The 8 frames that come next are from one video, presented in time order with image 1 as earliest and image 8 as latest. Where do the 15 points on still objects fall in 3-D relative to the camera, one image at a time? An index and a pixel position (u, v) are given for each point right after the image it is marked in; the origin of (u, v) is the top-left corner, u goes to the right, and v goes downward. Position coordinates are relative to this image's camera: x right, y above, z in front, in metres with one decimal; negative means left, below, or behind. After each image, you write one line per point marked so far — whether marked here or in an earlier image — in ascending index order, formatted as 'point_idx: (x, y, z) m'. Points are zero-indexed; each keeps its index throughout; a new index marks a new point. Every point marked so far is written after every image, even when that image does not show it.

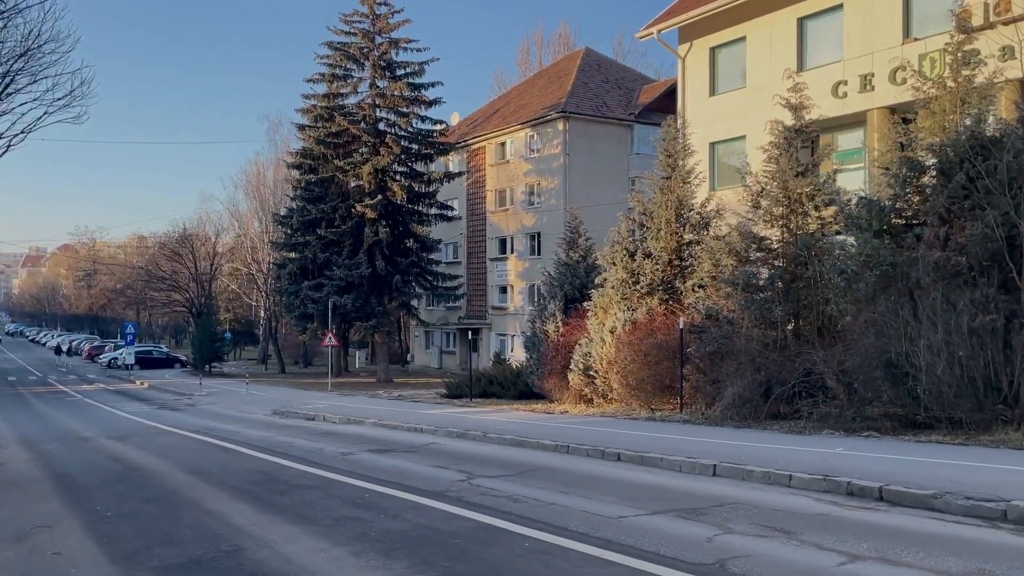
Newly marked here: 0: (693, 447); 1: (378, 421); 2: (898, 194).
0: (+2.7, -2.2, +11.5) m
1: (-3.0, -3.0, +19.1) m
2: (+7.2, +1.7, +15.2) m
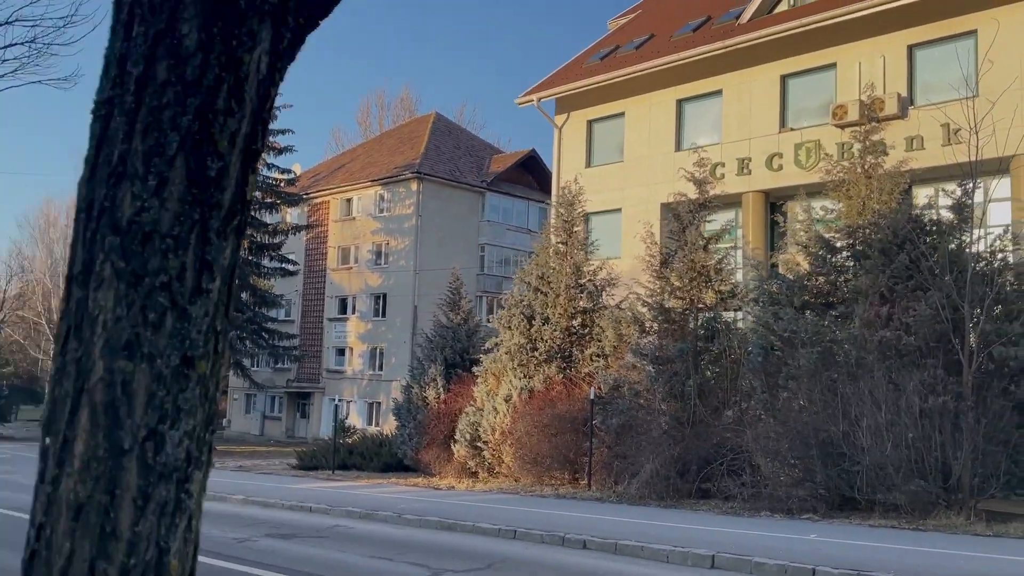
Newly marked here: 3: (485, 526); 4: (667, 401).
0: (+2.0, -3.1, +10.4) m
1: (-5.3, -4.1, +16.5) m
2: (+5.8, +0.3, +15.4) m
3: (-0.3, -3.4, +11.7) m
4: (+3.2, -2.3, +16.9) m
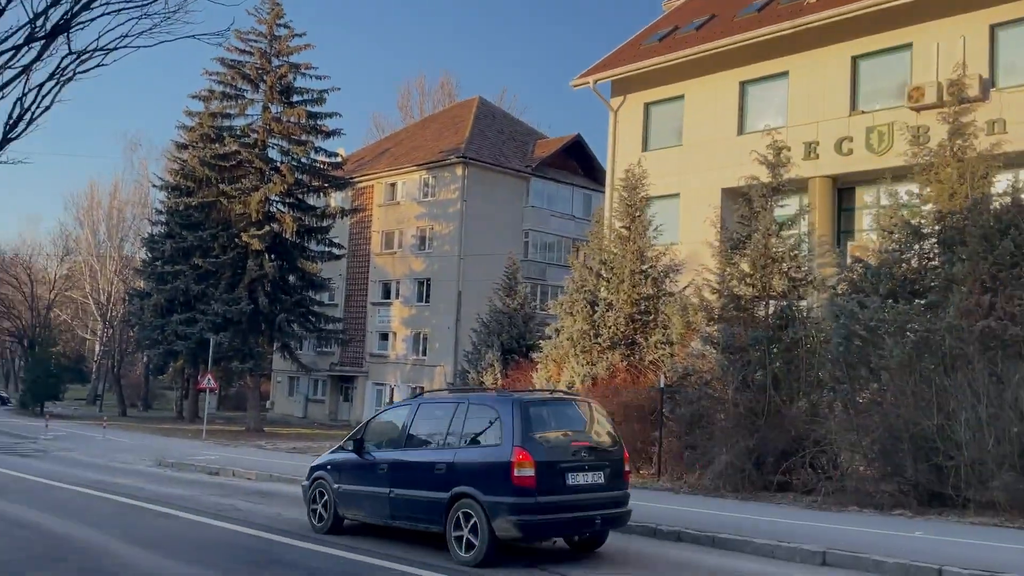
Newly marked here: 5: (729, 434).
0: (+3.1, -2.9, +10.0) m
1: (-3.9, -3.8, +16.4) m
2: (+7.1, +0.5, +14.8) m
3: (+0.8, -3.1, +11.4) m
4: (+4.5, -2.0, +16.4) m
5: (+4.3, -2.8, +16.0) m
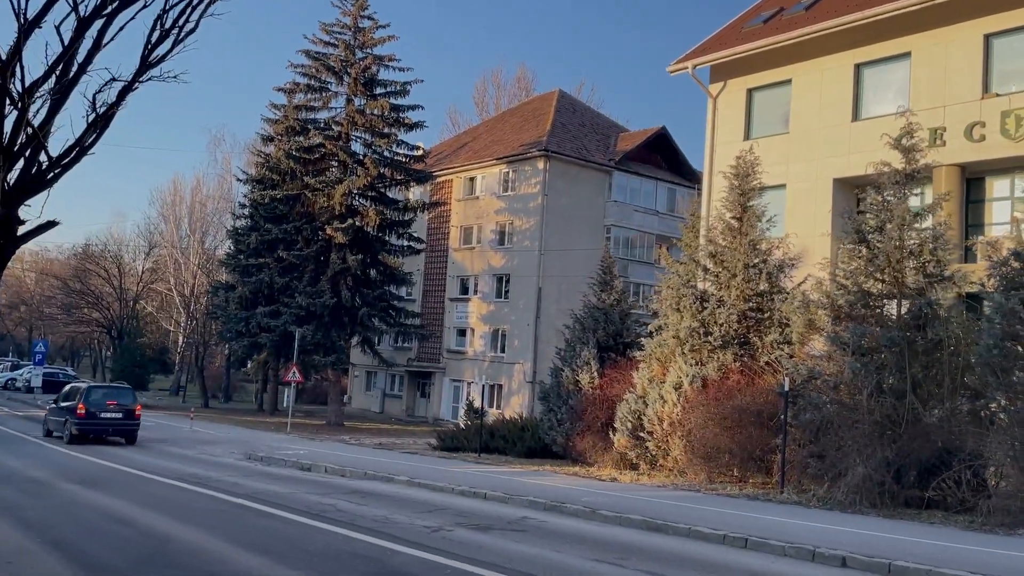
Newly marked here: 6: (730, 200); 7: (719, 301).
0: (+4.6, -2.8, +8.7) m
1: (-1.9, -3.6, +15.6) m
2: (+9.0, +0.6, +13.1) m
3: (+2.4, -3.0, +10.3) m
4: (+6.5, -1.9, +15.0) m
5: (+6.2, -2.7, +14.6) m
6: (+5.1, +2.1, +19.4) m
7: (+4.7, -0.3, +18.9) m
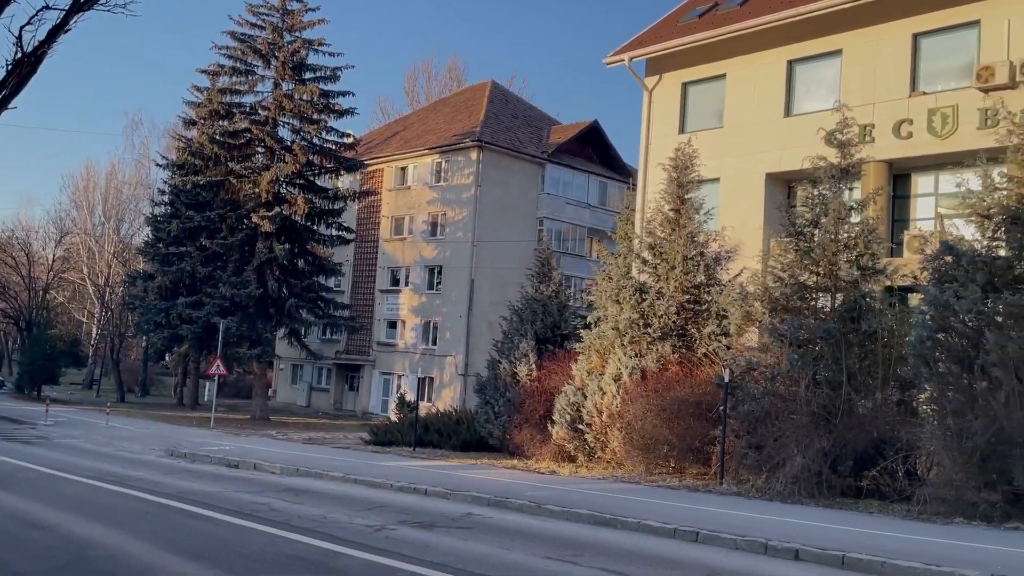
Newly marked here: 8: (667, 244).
0: (+4.1, -2.7, +8.7) m
1: (-3.0, -3.4, +15.1) m
2: (+8.1, +0.7, +13.5) m
3: (+1.7, -2.9, +10.1) m
4: (+5.4, -1.8, +15.1) m
5: (+5.2, -2.6, +14.7) m
6: (+3.7, +2.3, +19.4) m
7: (+3.3, -0.1, +18.9) m
8: (+3.6, +1.0, +19.1) m
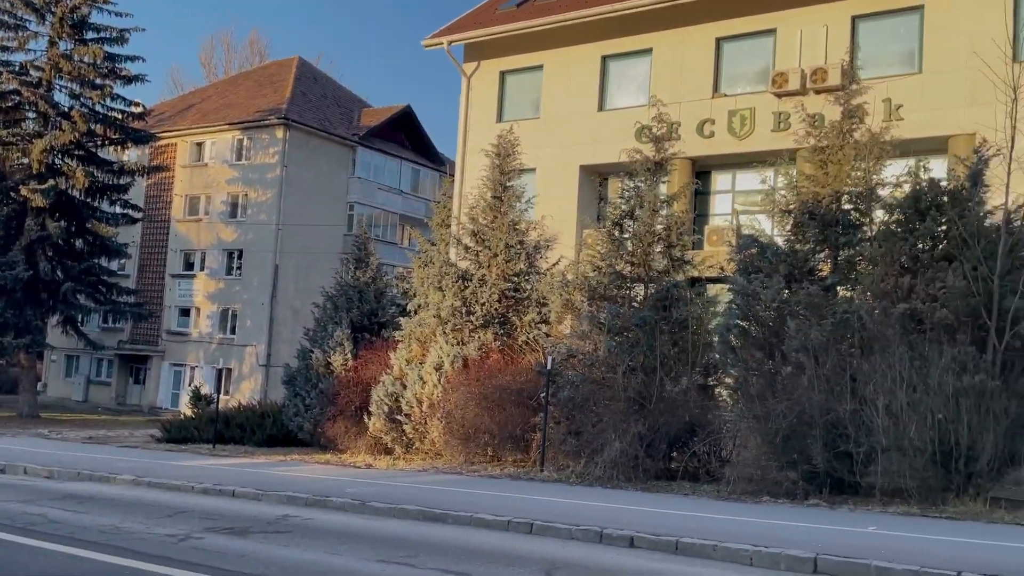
0: (+2.3, -2.6, +9.0) m
1: (-6.1, -3.1, +13.5) m
2: (+5.1, +0.9, +14.5) m
3: (-0.3, -2.7, +9.8) m
4: (+2.2, -1.6, +15.5) m
5: (+2.0, -2.4, +15.0) m
6: (-0.5, +2.5, +19.2) m
7: (-0.7, +0.2, +18.7) m
8: (-0.5, +1.3, +18.9) m
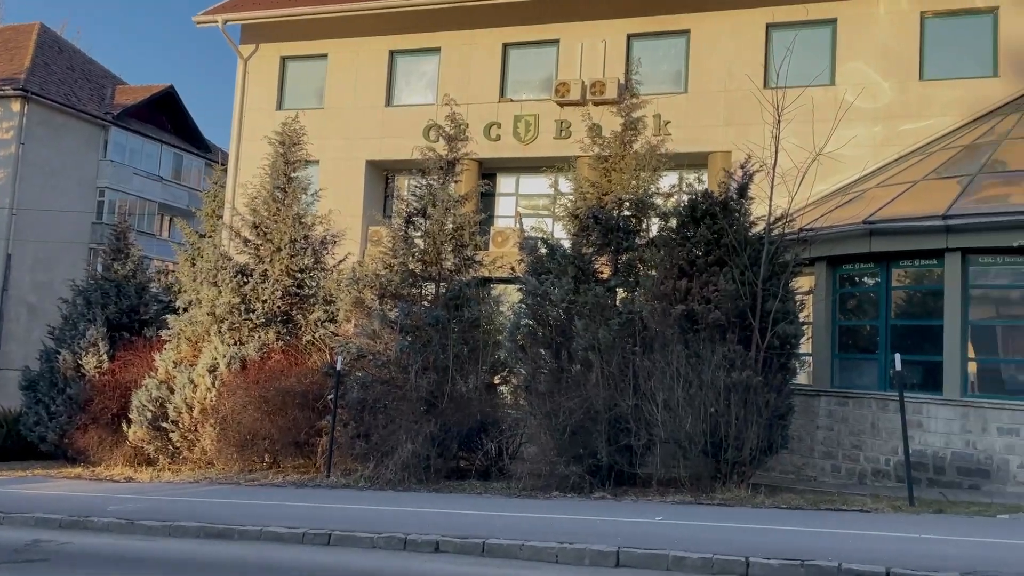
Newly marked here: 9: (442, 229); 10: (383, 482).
0: (+0.2, -2.6, +9.0) m
1: (-9.1, -2.9, +11.1) m
2: (+1.5, +0.8, +15.1) m
3: (-2.5, -2.6, +9.1) m
4: (-1.7, -1.6, +15.3) m
5: (-1.8, -2.4, +14.8) m
6: (-5.2, +2.6, +18.1) m
7: (-5.3, +0.3, +17.5) m
8: (-5.2, +1.4, +17.8) m
9: (-1.4, +1.3, +16.9) m
10: (-2.2, -3.3, +14.3) m
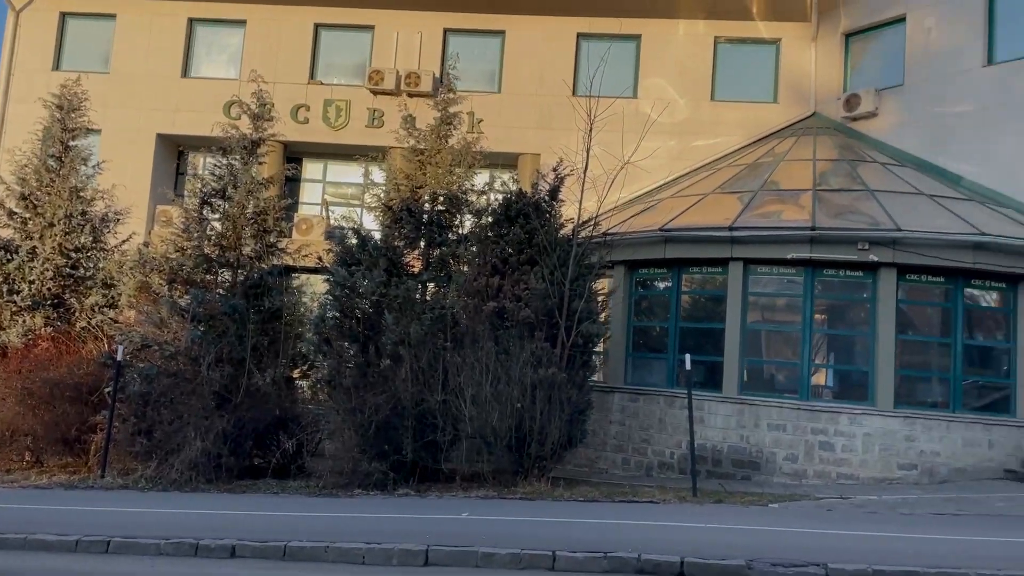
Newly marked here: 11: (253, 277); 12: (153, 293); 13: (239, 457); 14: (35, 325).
0: (-1.9, -2.5, +8.7) m
1: (-11.4, -2.5, +8.4) m
2: (-1.9, +0.9, +14.8) m
3: (-4.5, -2.5, +8.1) m
4: (-5.1, -1.3, +14.3) m
5: (-5.1, -2.1, +13.8) m
6: (-9.0, +3.0, +16.2) m
7: (-9.1, +0.7, +15.6) m
8: (-9.0, +1.8, +15.9) m
9: (-5.1, +1.5, +15.9) m
10: (-5.5, -3.1, +13.2) m
11: (-4.9, +0.2, +15.5) m
12: (-6.5, -0.1, +15.1) m
13: (-4.6, -2.8, +13.8) m
14: (-8.6, -0.7, +14.9) m
